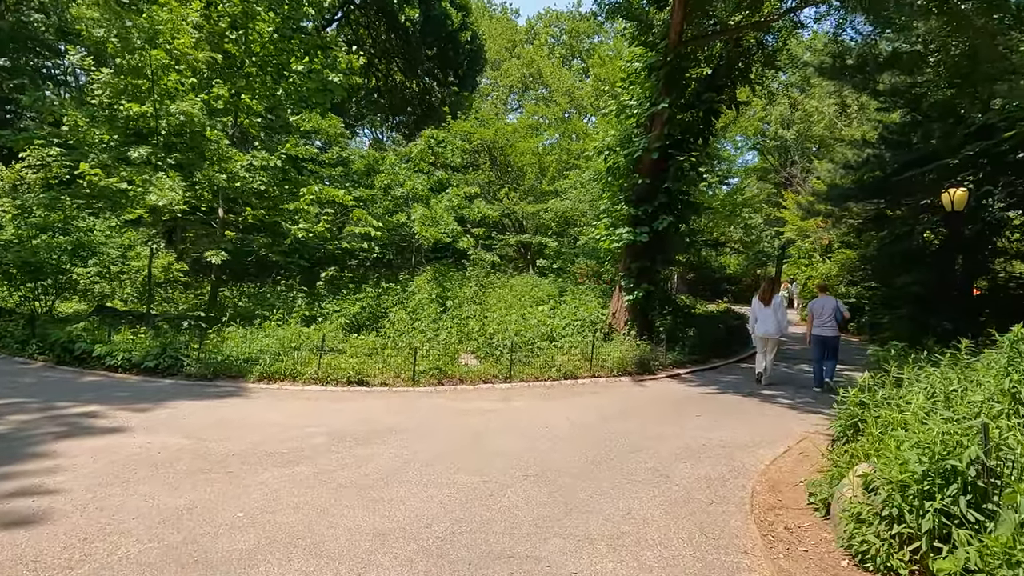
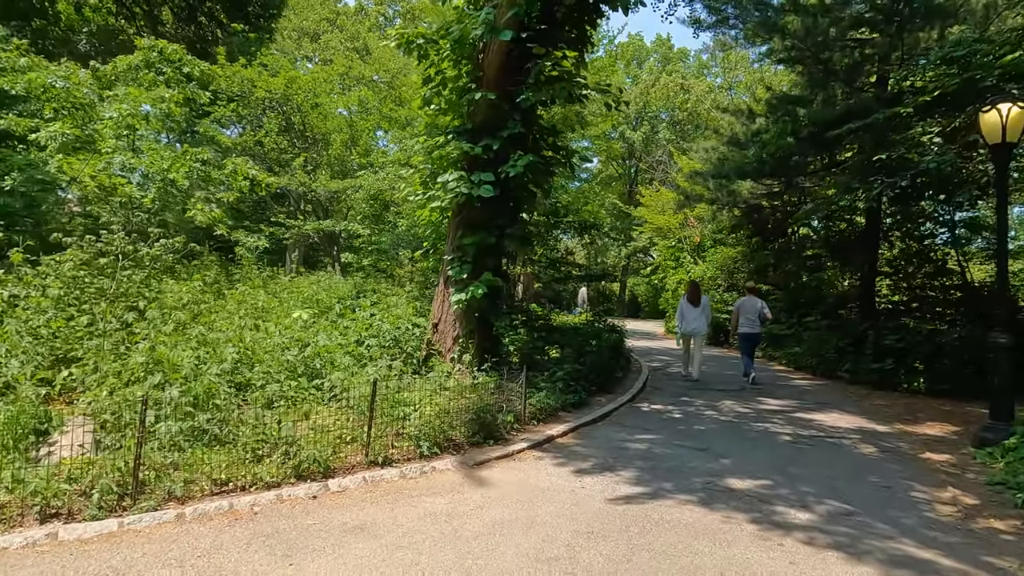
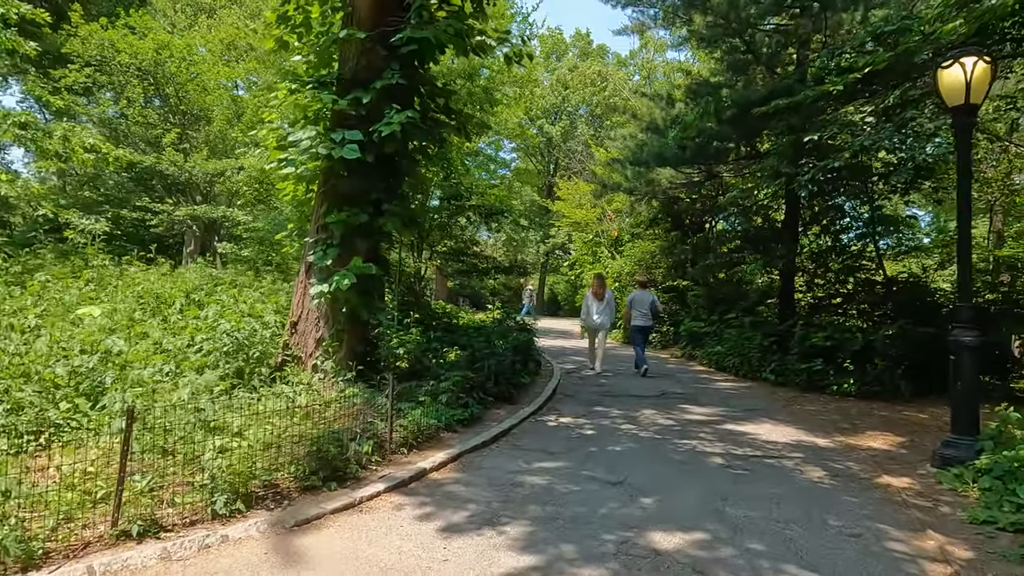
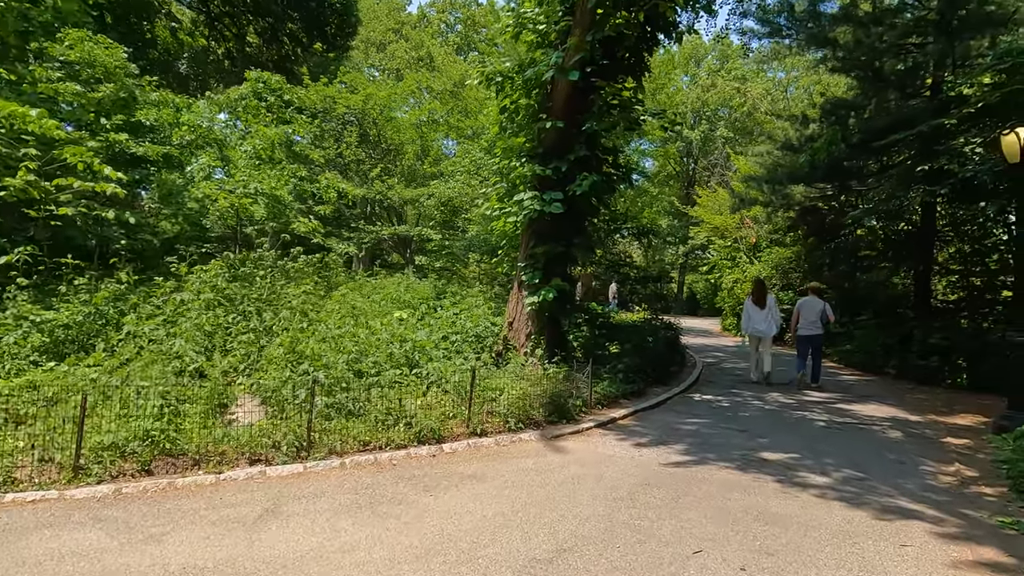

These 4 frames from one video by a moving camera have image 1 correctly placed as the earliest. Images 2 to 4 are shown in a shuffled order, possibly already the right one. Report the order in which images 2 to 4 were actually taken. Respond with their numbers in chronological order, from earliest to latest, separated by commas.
4, 2, 3
